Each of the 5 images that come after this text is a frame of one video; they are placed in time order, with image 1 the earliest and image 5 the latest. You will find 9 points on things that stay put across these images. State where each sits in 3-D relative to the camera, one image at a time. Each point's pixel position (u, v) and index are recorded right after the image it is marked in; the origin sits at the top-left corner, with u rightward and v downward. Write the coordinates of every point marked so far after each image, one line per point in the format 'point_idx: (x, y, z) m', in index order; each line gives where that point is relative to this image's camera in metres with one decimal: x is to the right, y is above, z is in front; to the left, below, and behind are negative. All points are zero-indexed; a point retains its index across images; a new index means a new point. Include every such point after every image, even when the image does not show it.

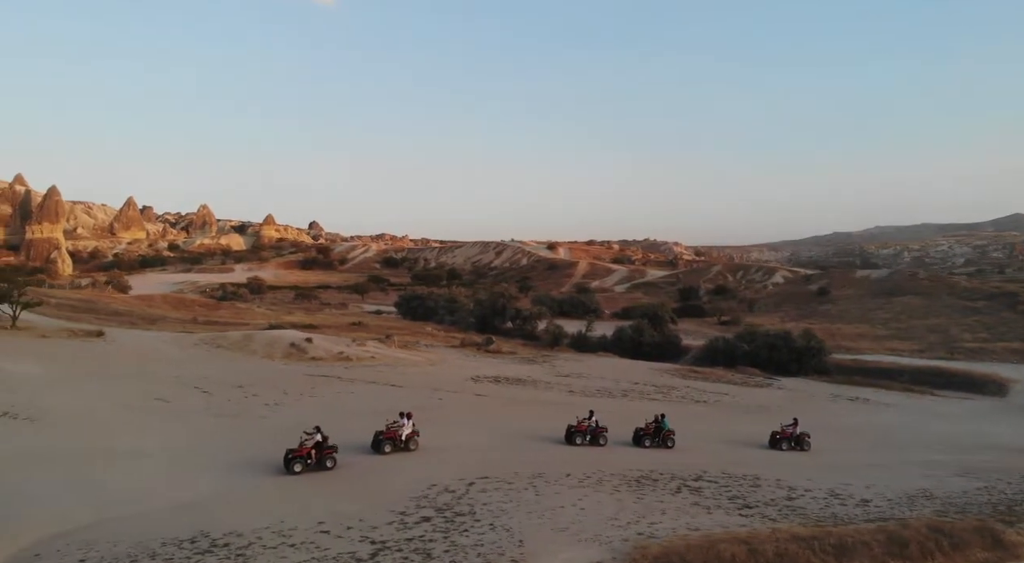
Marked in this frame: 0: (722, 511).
0: (+3.7, -4.0, +14.5) m
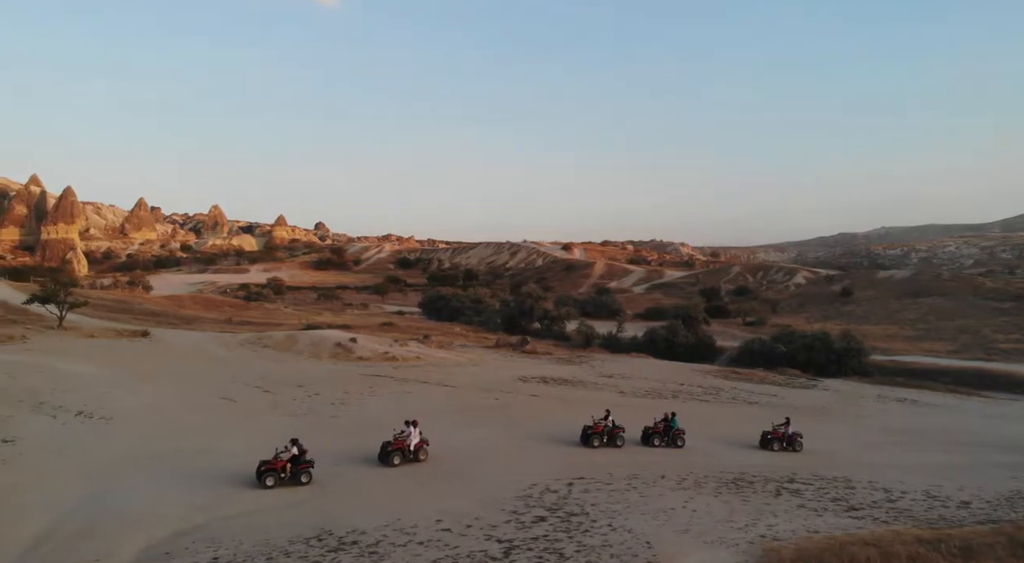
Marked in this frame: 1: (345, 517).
0: (+5.5, -4.0, +14.3) m
1: (-2.7, -3.8, +13.3) m
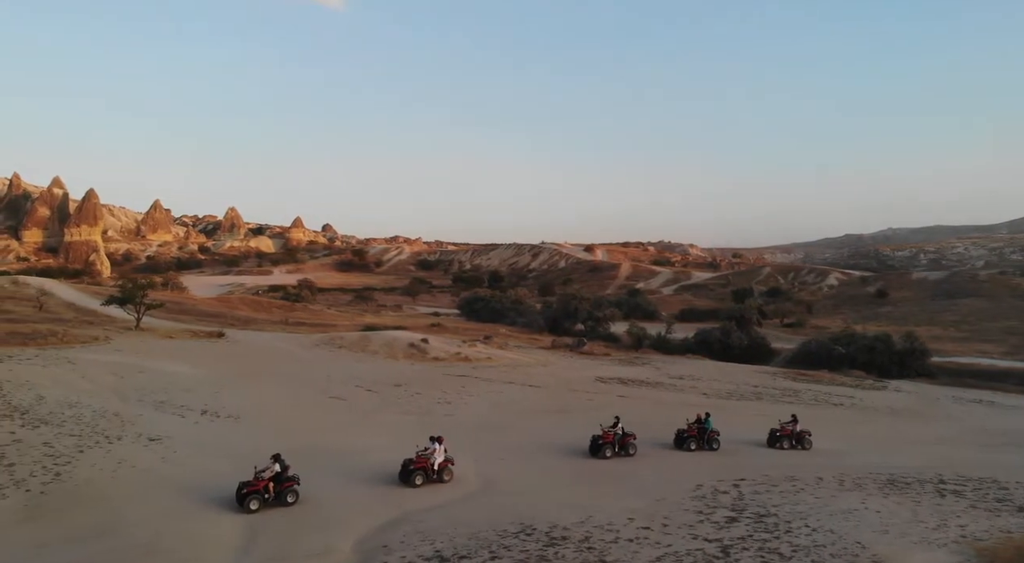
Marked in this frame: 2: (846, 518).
0: (+8.5, -4.0, +14.2) m
1: (+0.3, -3.8, +13.3) m
2: (+5.2, -3.7, +13.0) m
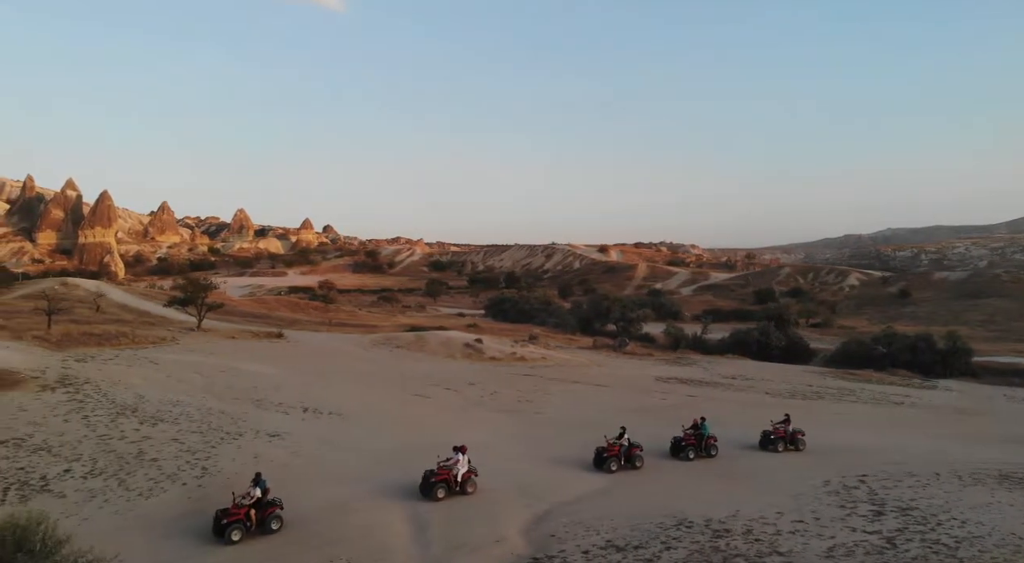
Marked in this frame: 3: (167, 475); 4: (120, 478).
0: (+10.9, -4.0, +14.6) m
1: (+2.7, -3.8, +13.7) m
2: (+7.7, -3.7, +13.3) m
3: (-6.1, -3.4, +14.7) m
4: (-6.9, -3.4, +14.5) m
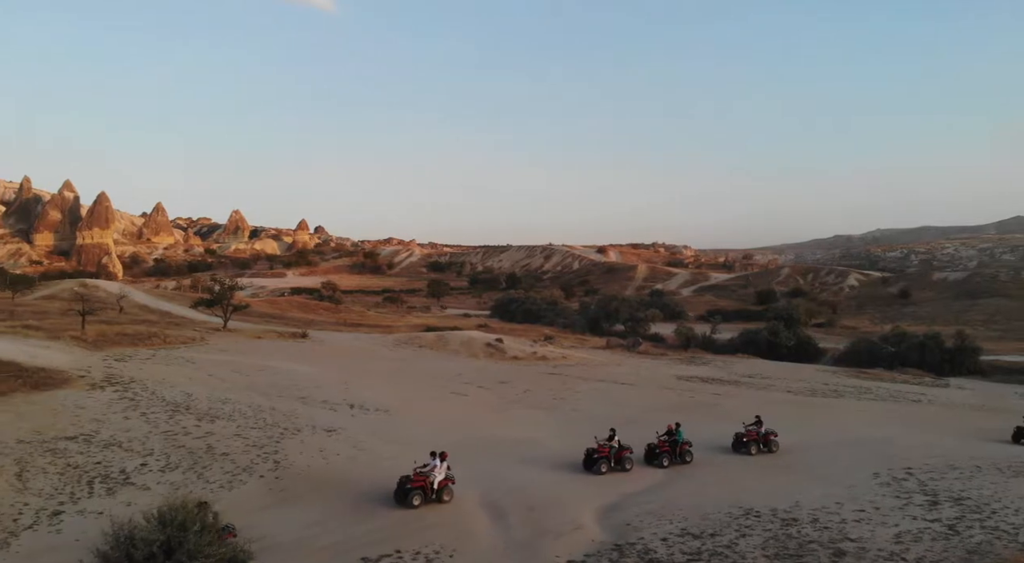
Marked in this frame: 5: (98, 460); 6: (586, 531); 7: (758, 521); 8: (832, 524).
0: (+12.1, -4.0, +15.2) m
1: (+3.9, -3.8, +14.2) m
2: (+8.8, -3.7, +13.9) m
3: (-4.9, -3.4, +15.2) m
4: (-5.7, -3.4, +15.0) m
5: (-7.8, -3.4, +15.6) m
6: (+1.2, -3.8, +12.7) m
7: (+3.8, -3.7, +12.7) m
8: (+4.8, -3.7, +12.5) m
